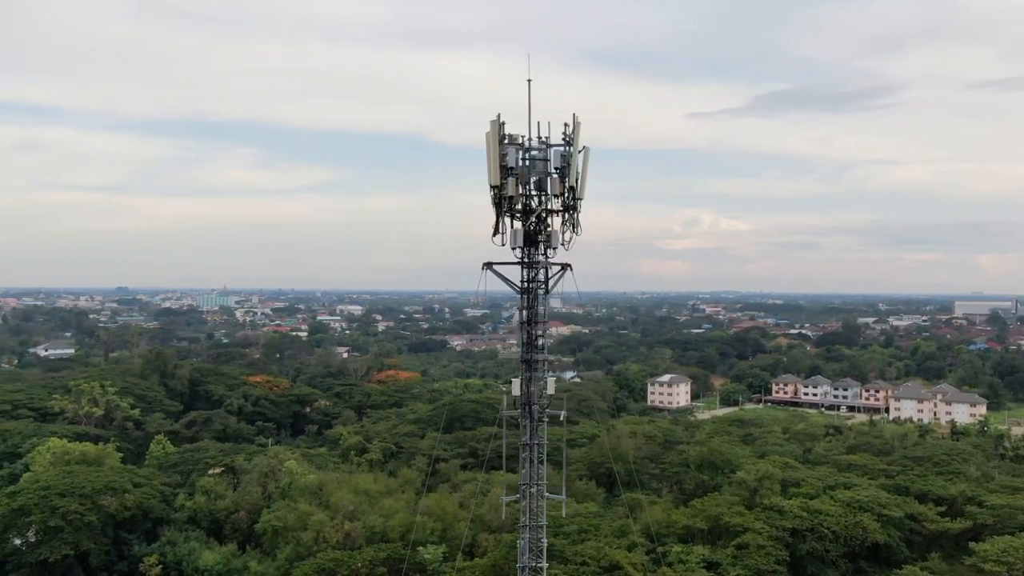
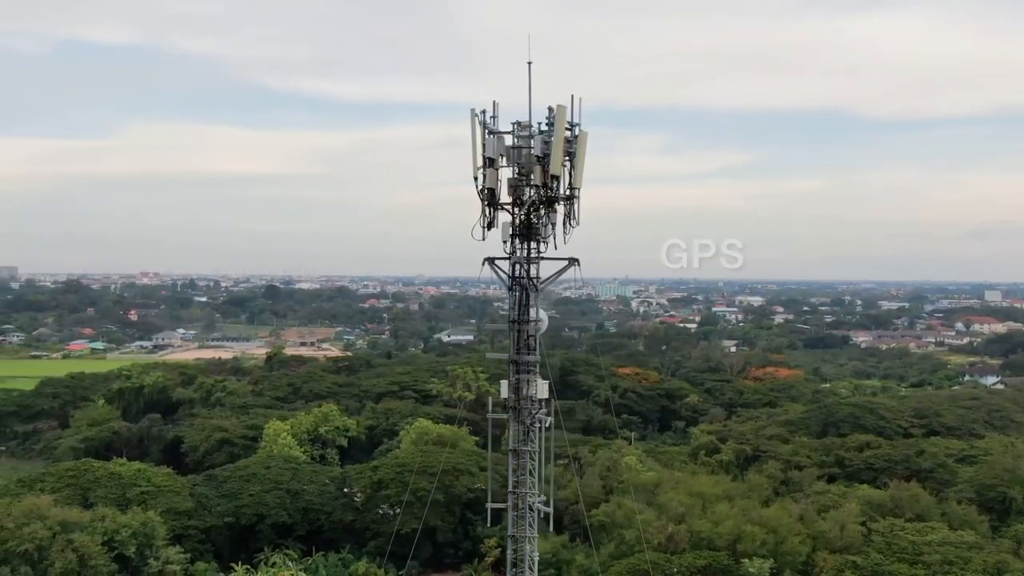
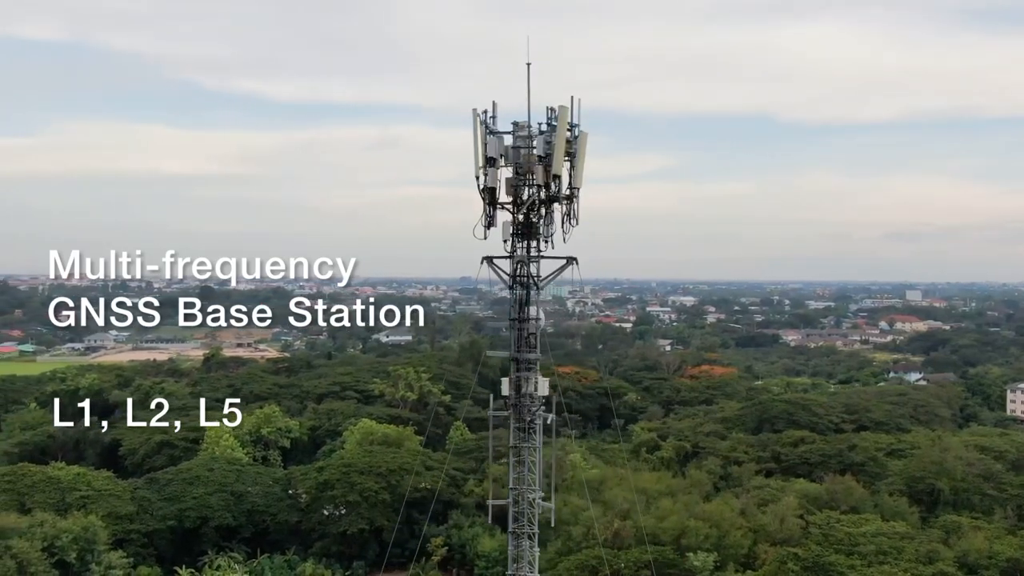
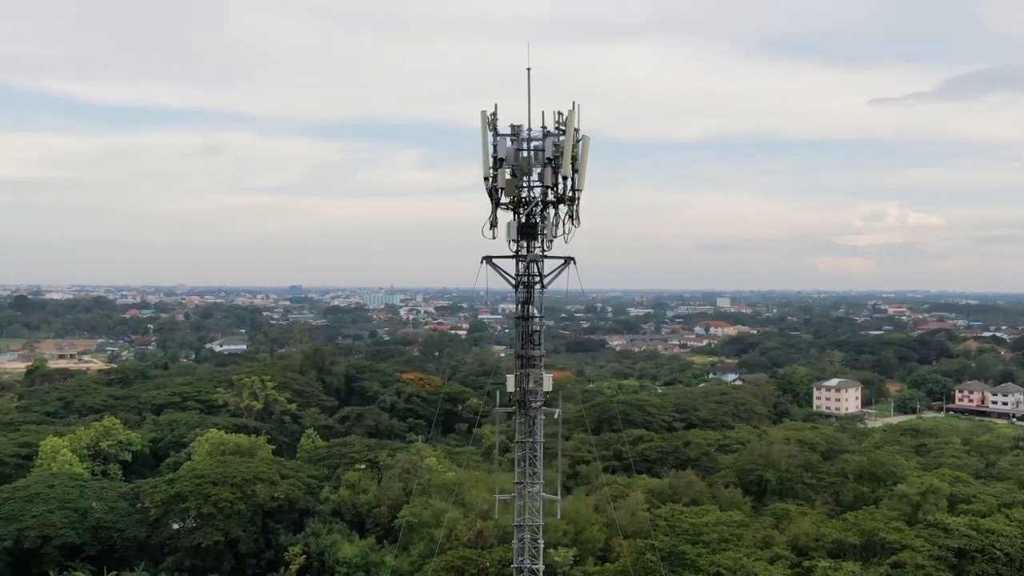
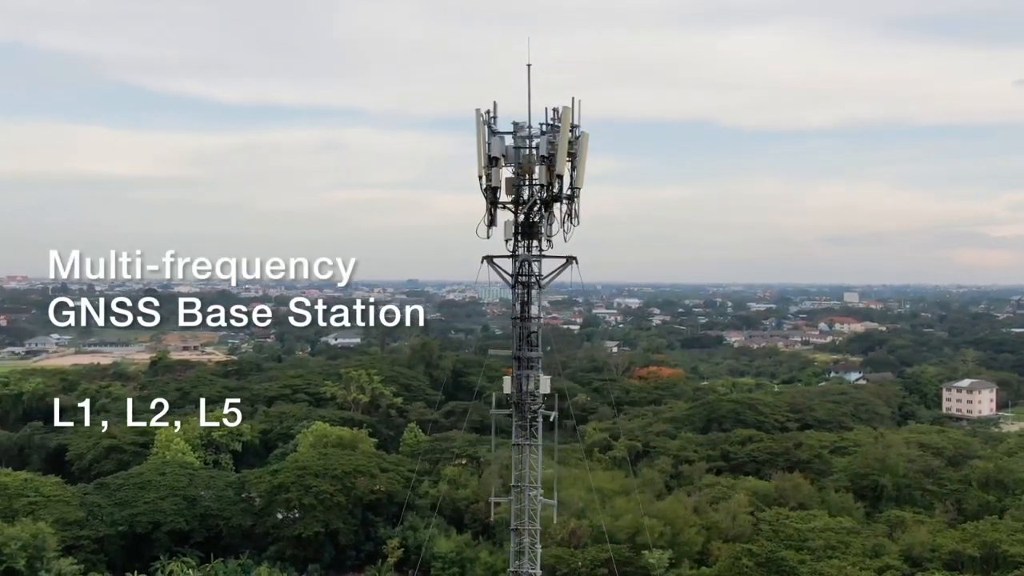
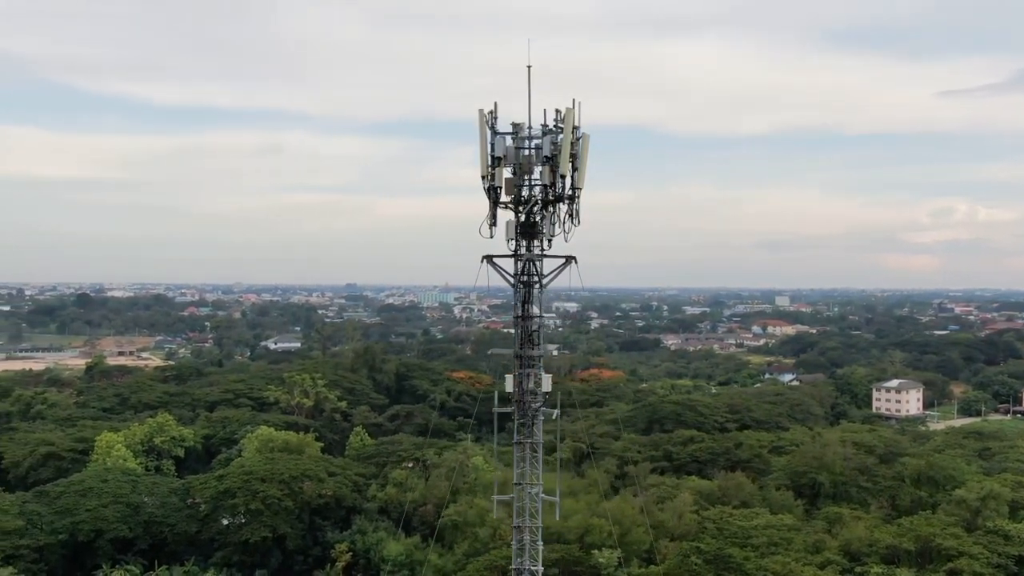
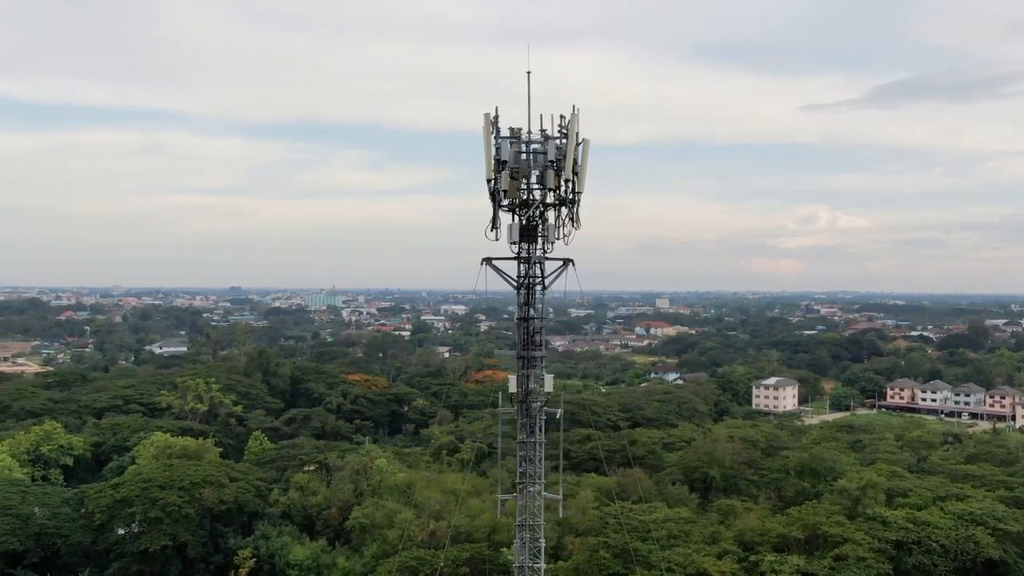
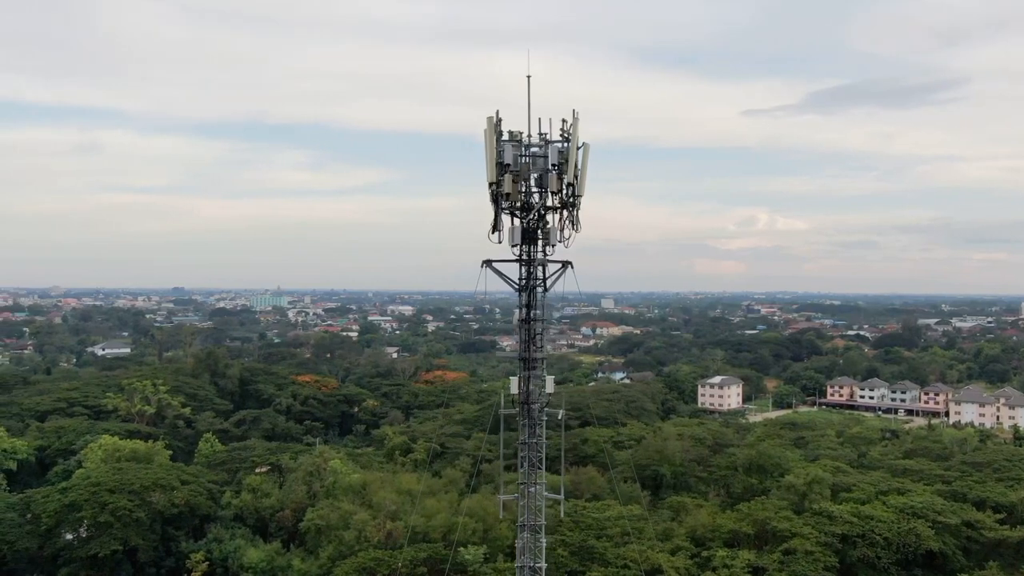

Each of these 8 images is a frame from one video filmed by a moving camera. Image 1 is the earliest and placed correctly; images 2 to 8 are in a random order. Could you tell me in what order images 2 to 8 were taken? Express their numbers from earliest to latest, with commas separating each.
8, 7, 4, 6, 5, 3, 2
